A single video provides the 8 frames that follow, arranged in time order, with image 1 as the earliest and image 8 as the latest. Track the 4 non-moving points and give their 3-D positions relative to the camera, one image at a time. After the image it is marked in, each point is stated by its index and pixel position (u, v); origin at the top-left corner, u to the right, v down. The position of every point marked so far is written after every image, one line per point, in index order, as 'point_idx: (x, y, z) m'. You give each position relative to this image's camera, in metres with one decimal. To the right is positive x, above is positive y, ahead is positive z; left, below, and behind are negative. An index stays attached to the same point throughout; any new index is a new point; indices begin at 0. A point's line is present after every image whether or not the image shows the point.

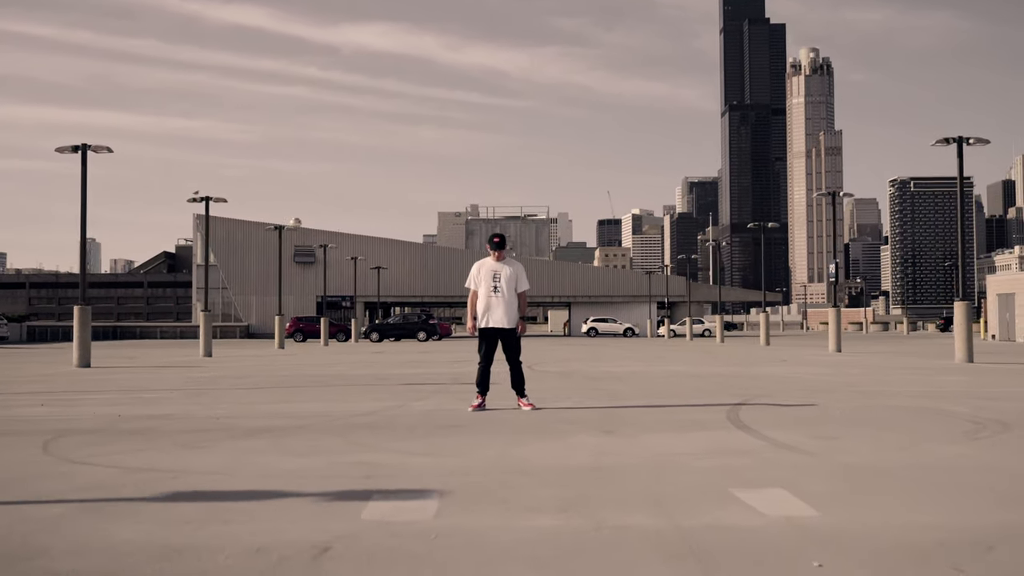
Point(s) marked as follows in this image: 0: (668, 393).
0: (+2.1, -1.4, +11.6) m
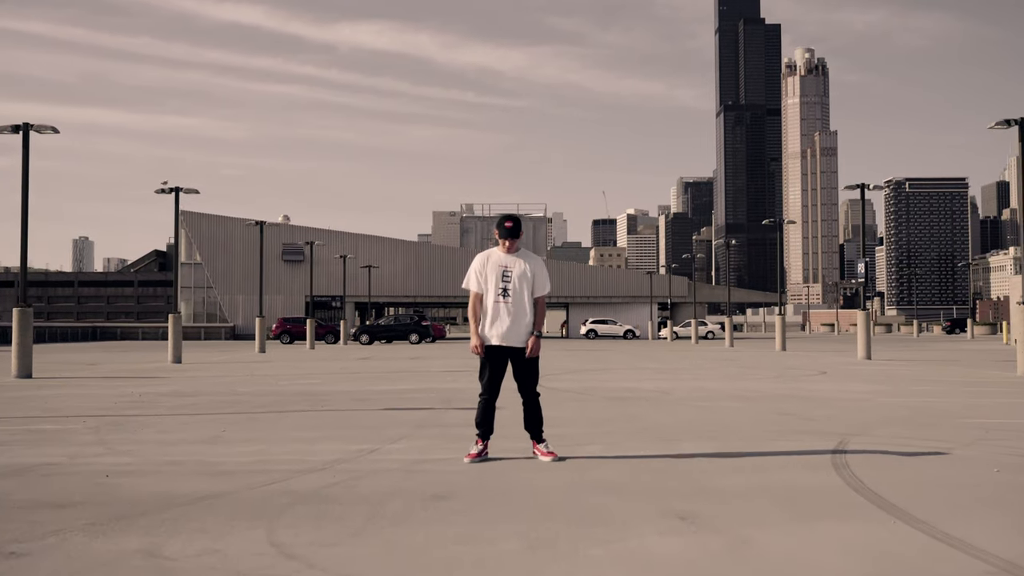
0: (+2.2, -1.4, +8.8) m
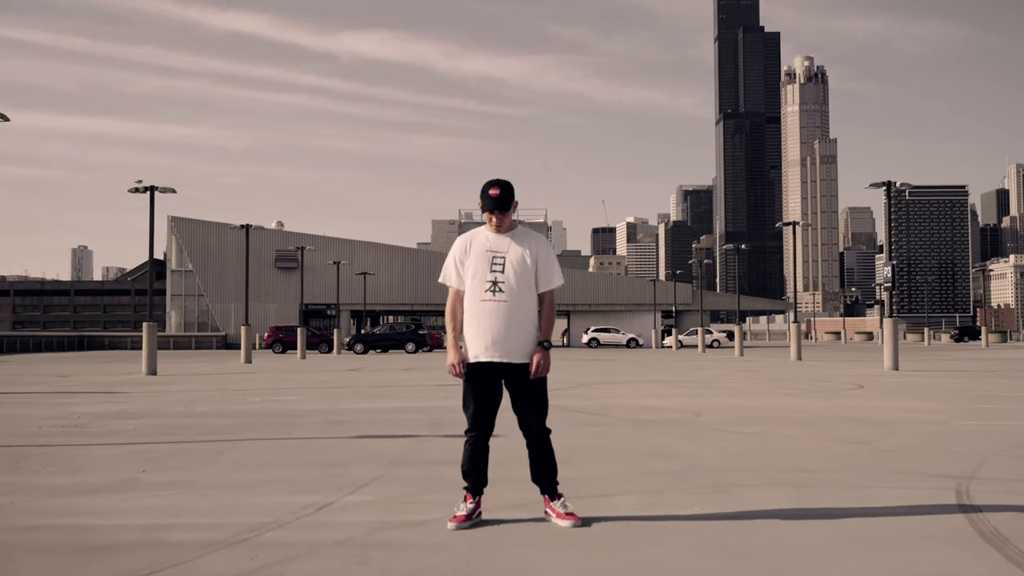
0: (+2.2, -1.4, +6.7) m
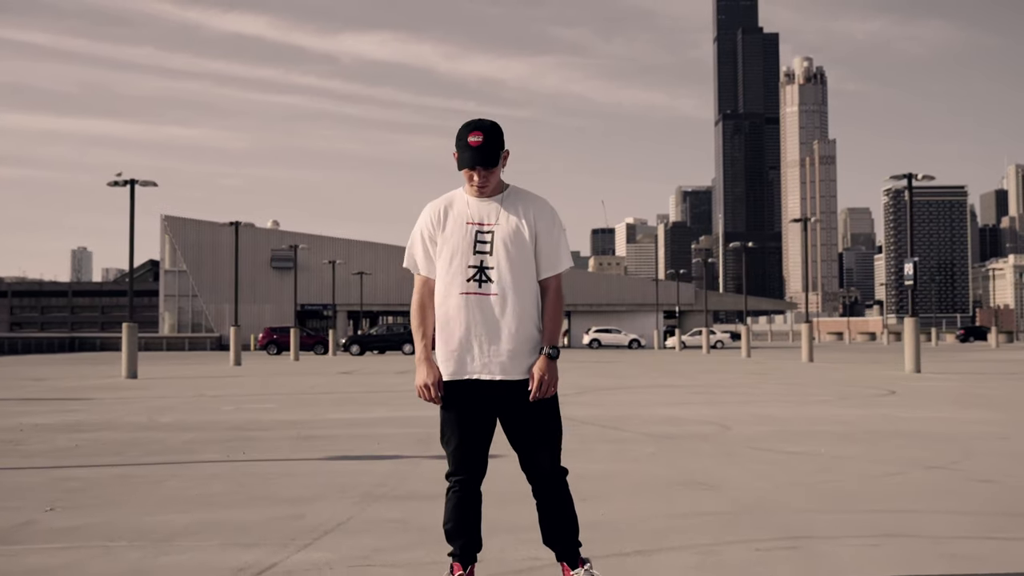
0: (+2.2, -1.3, +5.2) m
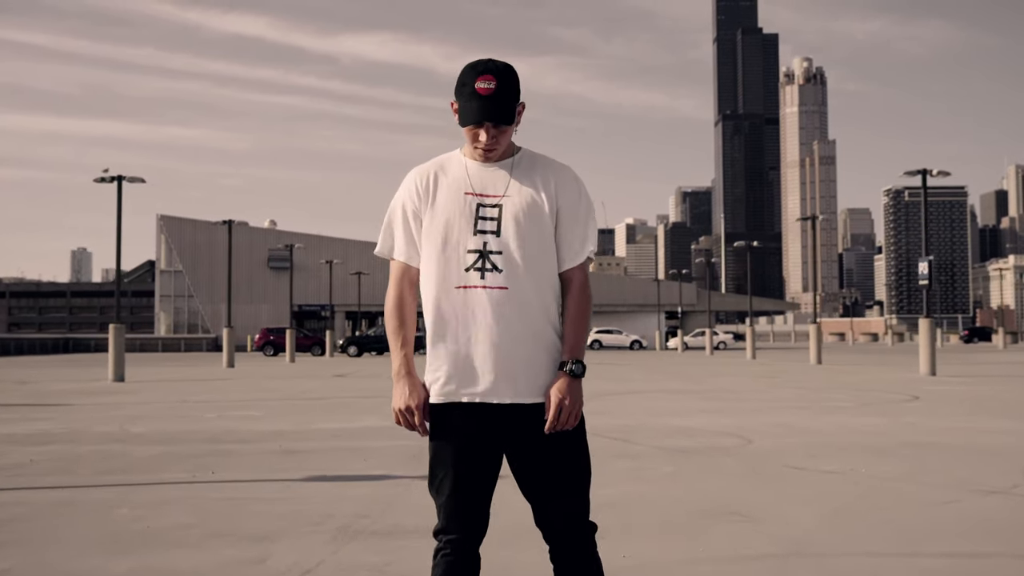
0: (+2.2, -1.3, +4.3) m
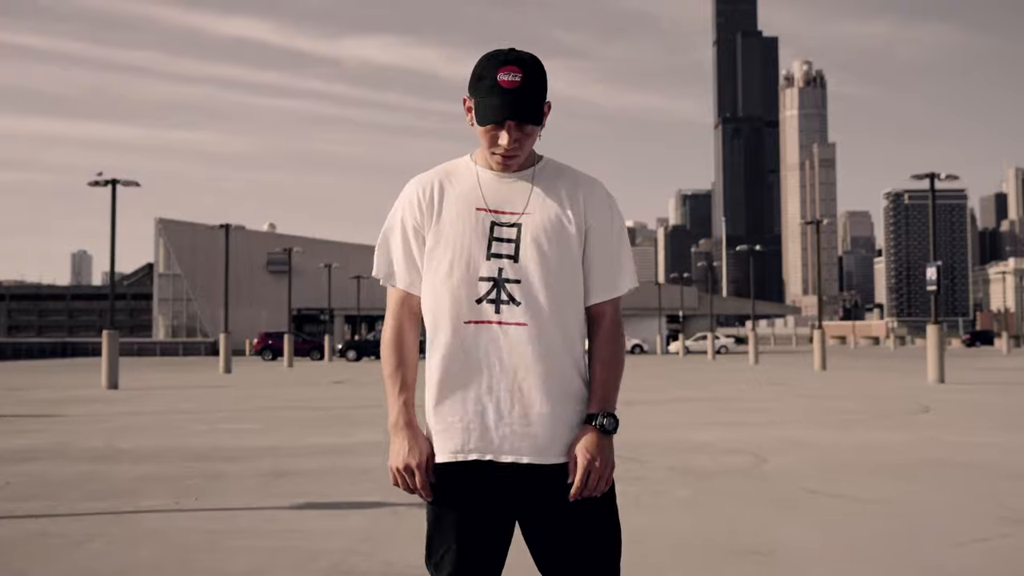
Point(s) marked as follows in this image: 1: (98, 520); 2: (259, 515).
0: (+2.3, -1.4, +3.9) m
1: (-2.9, -1.6, +6.1) m
2: (-1.8, -1.6, +6.2) m
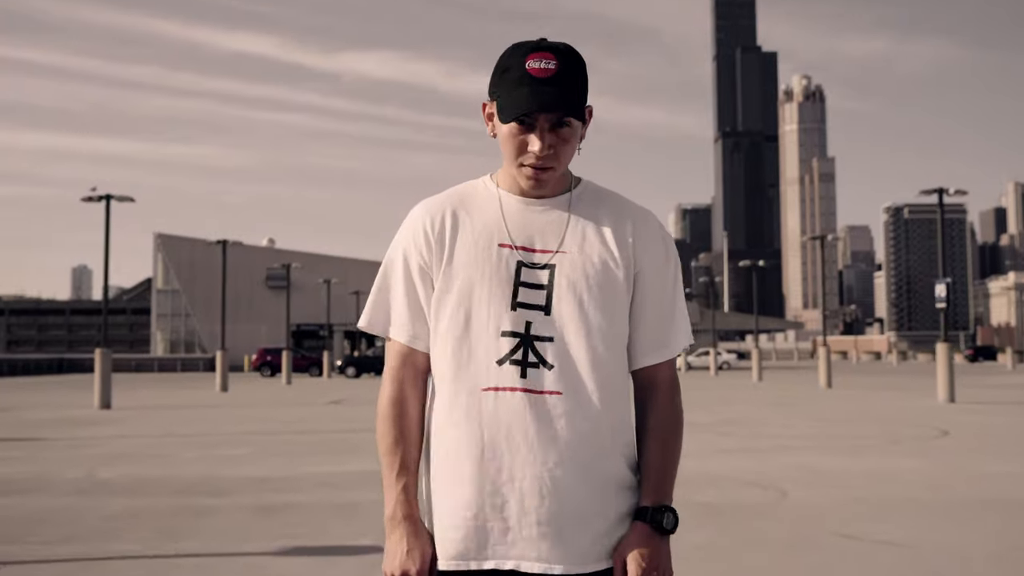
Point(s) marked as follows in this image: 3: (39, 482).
0: (+2.3, -1.5, +3.4) m
1: (-2.8, -1.8, +5.6) m
2: (-1.8, -1.7, +5.6) m
3: (-5.2, -2.1, +9.6) m
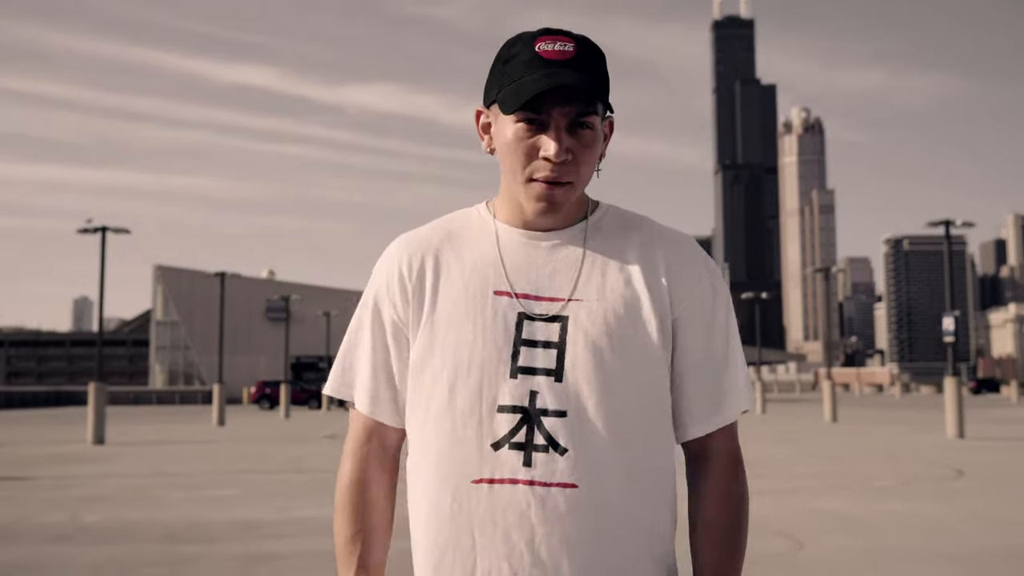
0: (+2.3, -1.7, +3.0) m
1: (-2.8, -2.0, +5.2) m
2: (-1.7, -2.0, +5.2) m
3: (-5.1, -2.5, +9.1) m
